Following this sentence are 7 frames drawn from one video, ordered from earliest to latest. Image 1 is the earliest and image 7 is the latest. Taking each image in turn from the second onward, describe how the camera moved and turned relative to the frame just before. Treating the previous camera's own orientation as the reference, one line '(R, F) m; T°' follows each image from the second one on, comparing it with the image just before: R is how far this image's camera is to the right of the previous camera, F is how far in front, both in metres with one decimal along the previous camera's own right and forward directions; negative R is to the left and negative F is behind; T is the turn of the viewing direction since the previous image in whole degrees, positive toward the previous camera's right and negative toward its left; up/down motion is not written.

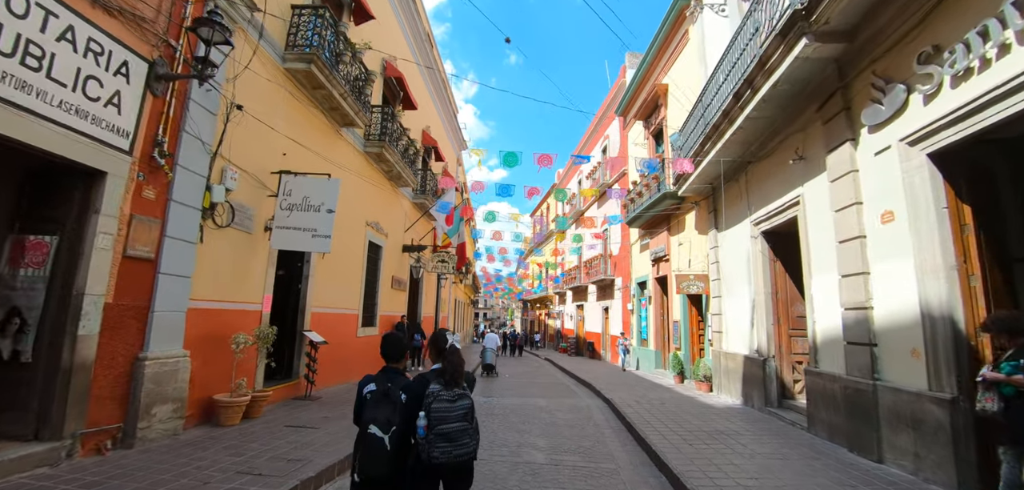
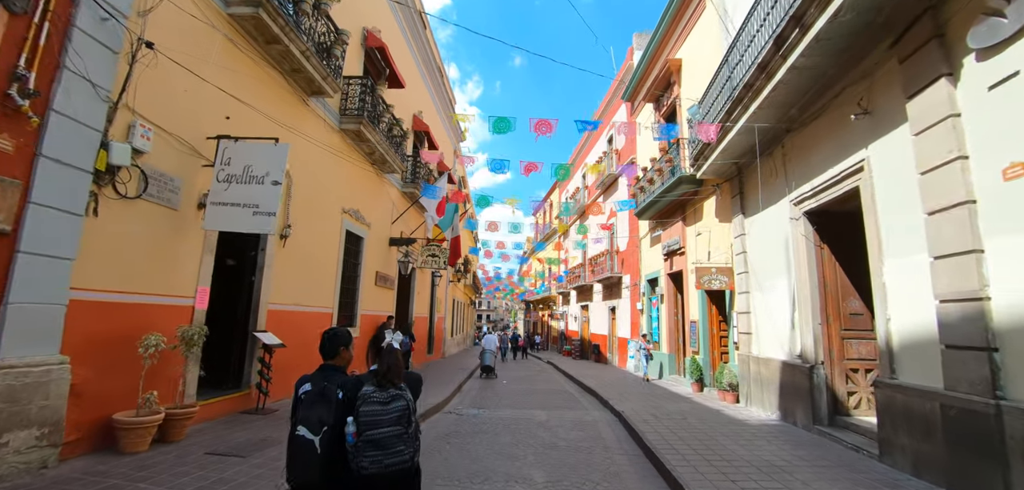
(+0.2, +1.4) m; -1°
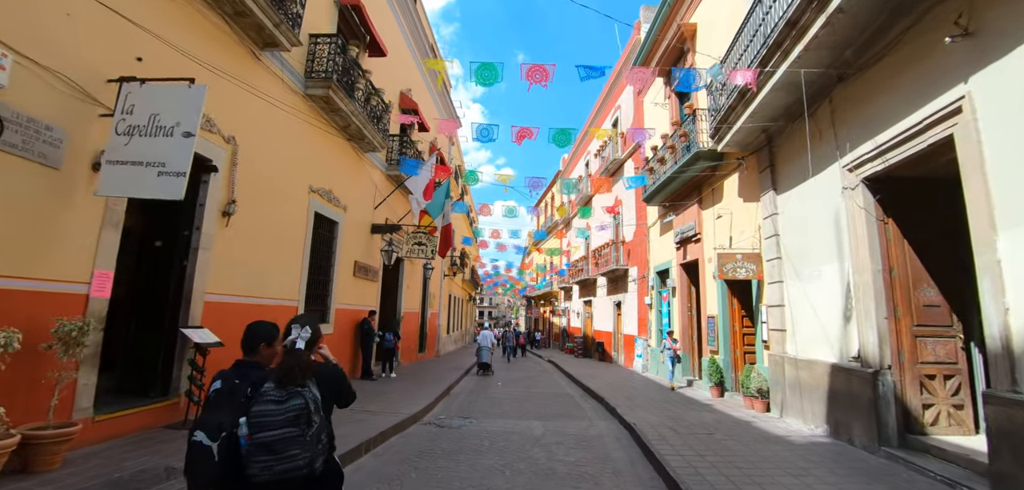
(+0.2, +1.3) m; 0°
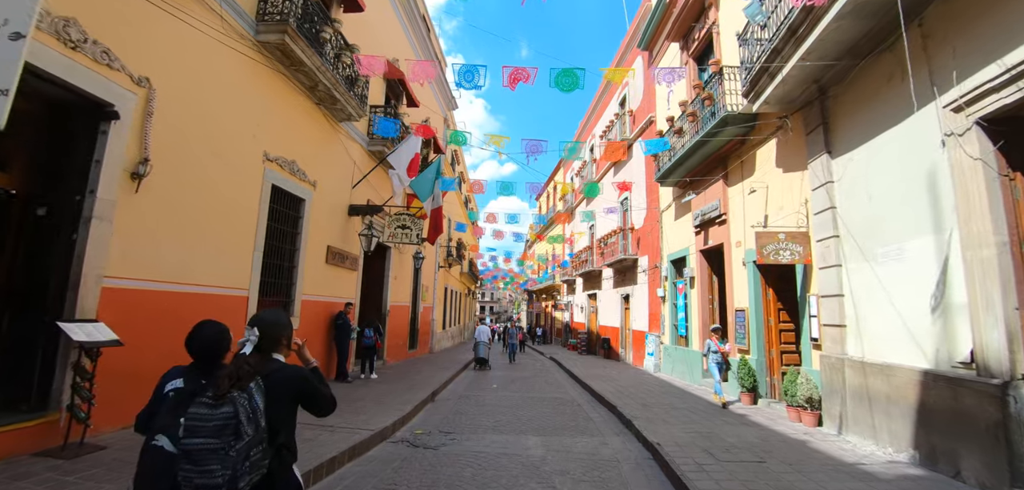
(+0.1, +1.4) m; 0°
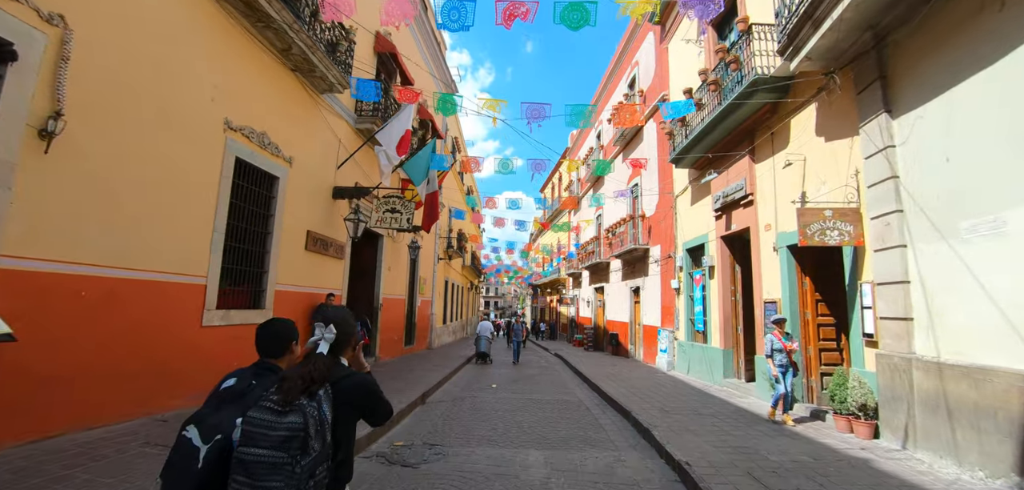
(+0.1, +1.0) m; -1°
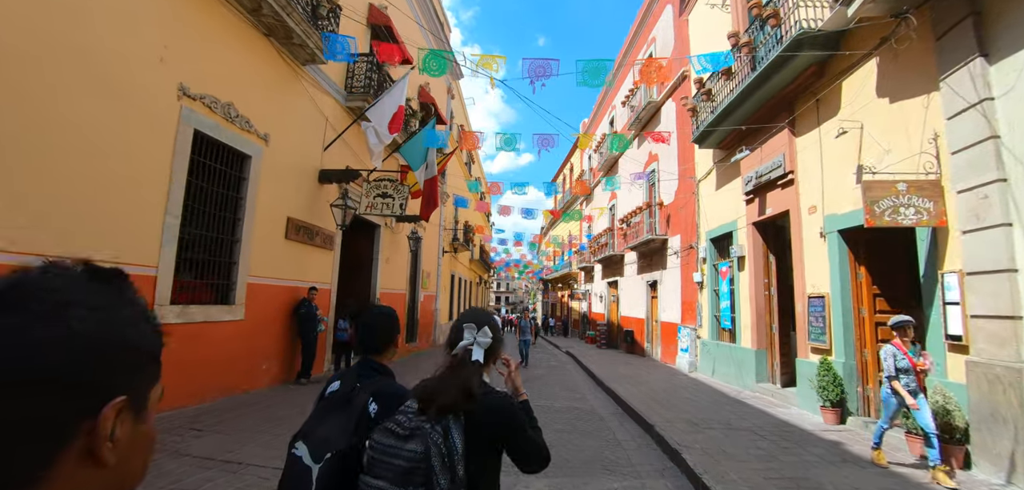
(+0.1, +1.0) m; -1°
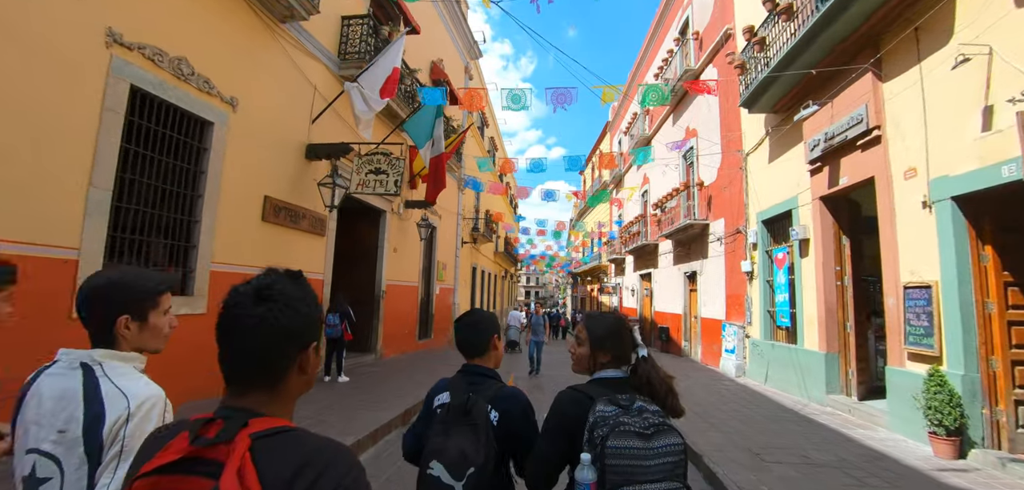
(+0.3, +1.3) m; -4°
